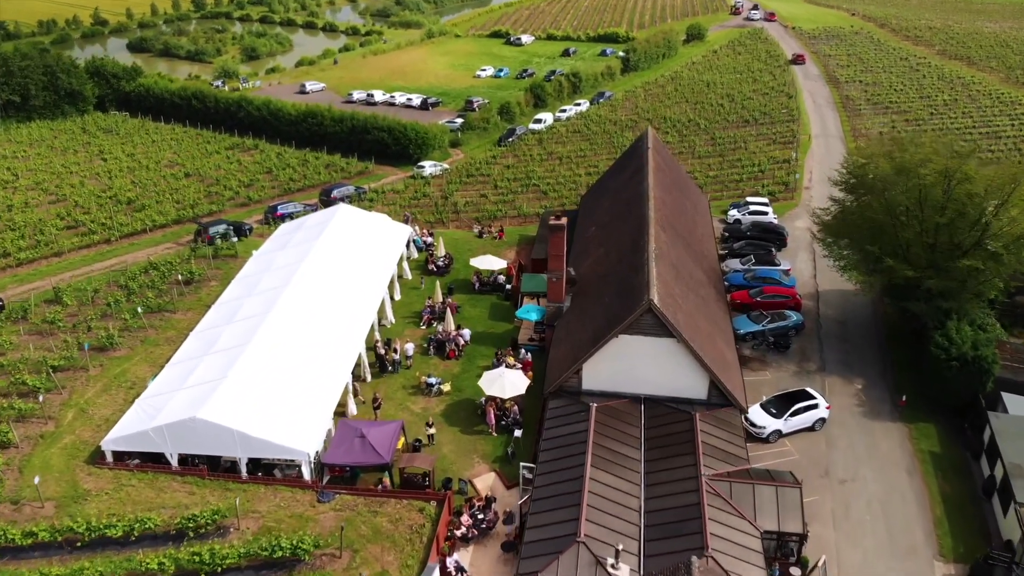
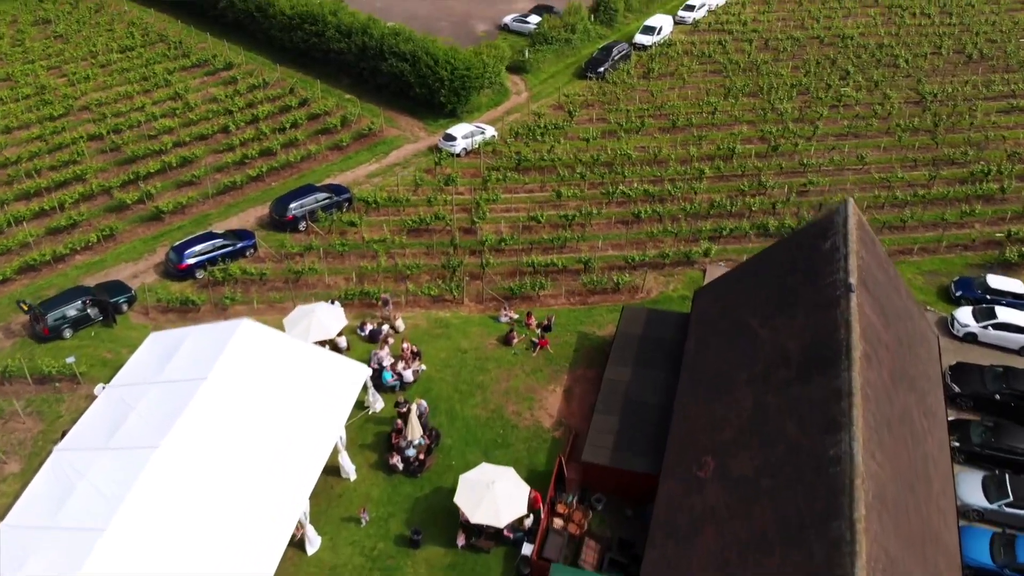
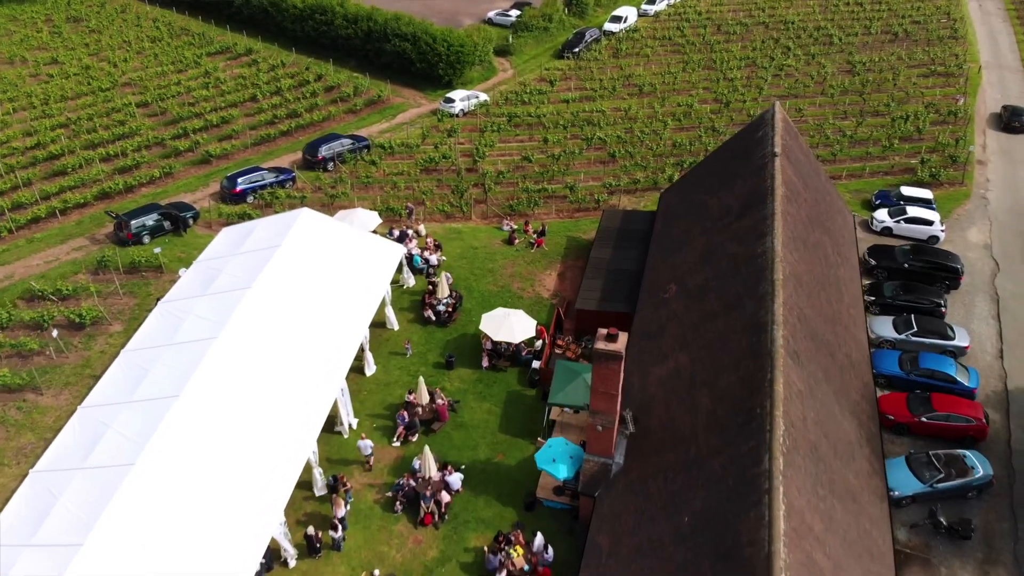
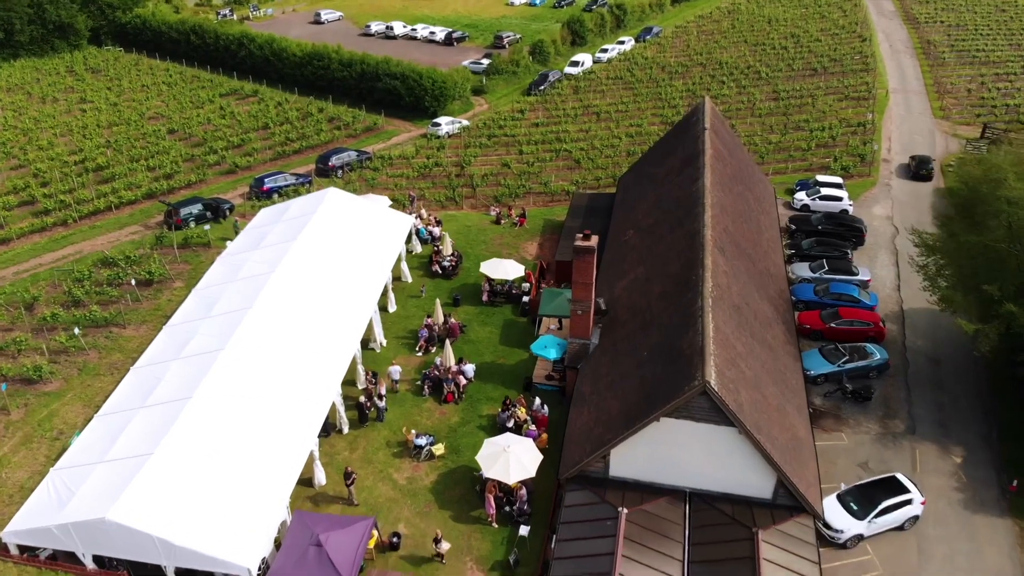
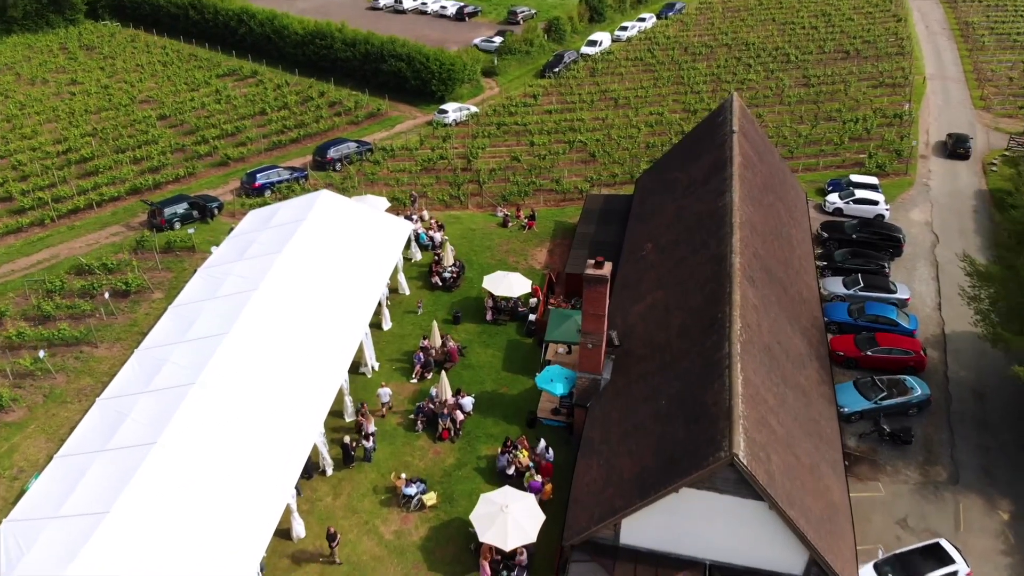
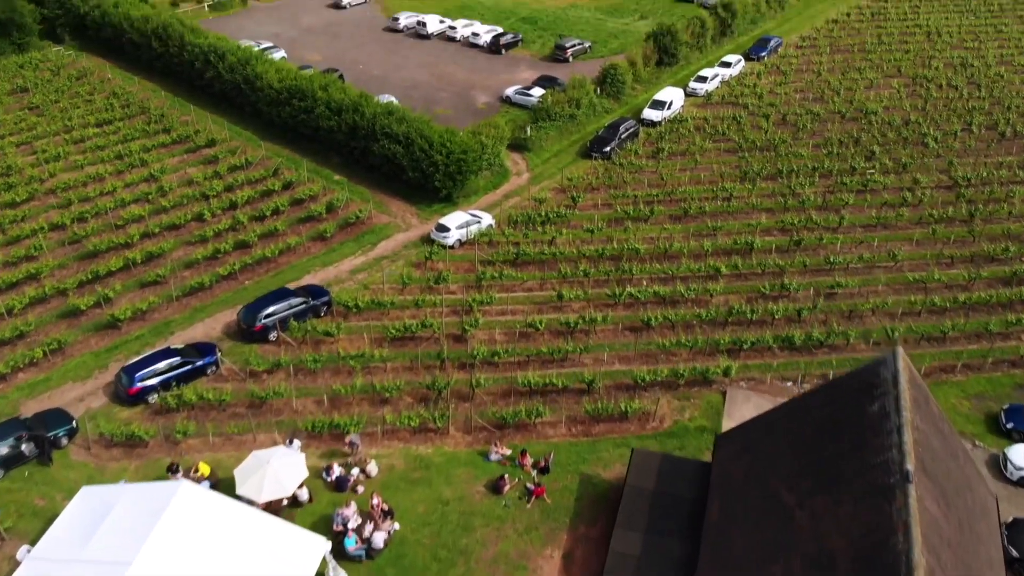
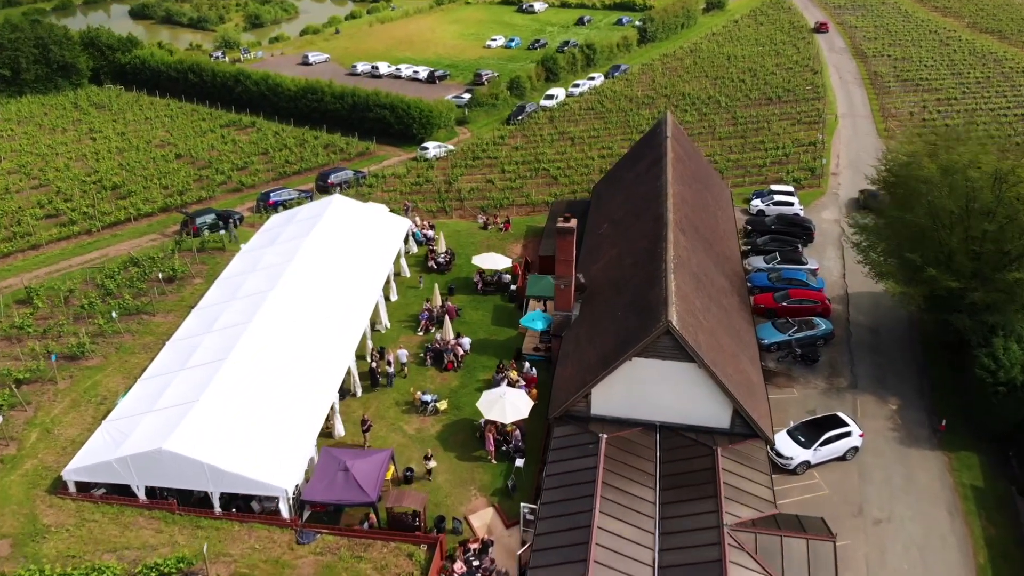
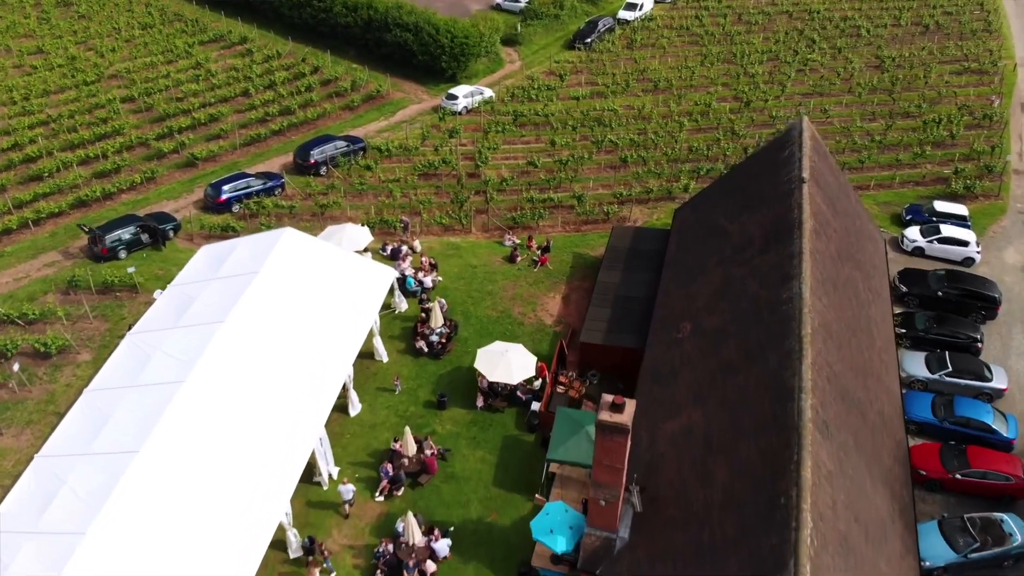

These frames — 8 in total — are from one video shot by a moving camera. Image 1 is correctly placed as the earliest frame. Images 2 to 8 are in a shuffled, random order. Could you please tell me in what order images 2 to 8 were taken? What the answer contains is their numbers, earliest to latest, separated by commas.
7, 4, 5, 3, 8, 2, 6
